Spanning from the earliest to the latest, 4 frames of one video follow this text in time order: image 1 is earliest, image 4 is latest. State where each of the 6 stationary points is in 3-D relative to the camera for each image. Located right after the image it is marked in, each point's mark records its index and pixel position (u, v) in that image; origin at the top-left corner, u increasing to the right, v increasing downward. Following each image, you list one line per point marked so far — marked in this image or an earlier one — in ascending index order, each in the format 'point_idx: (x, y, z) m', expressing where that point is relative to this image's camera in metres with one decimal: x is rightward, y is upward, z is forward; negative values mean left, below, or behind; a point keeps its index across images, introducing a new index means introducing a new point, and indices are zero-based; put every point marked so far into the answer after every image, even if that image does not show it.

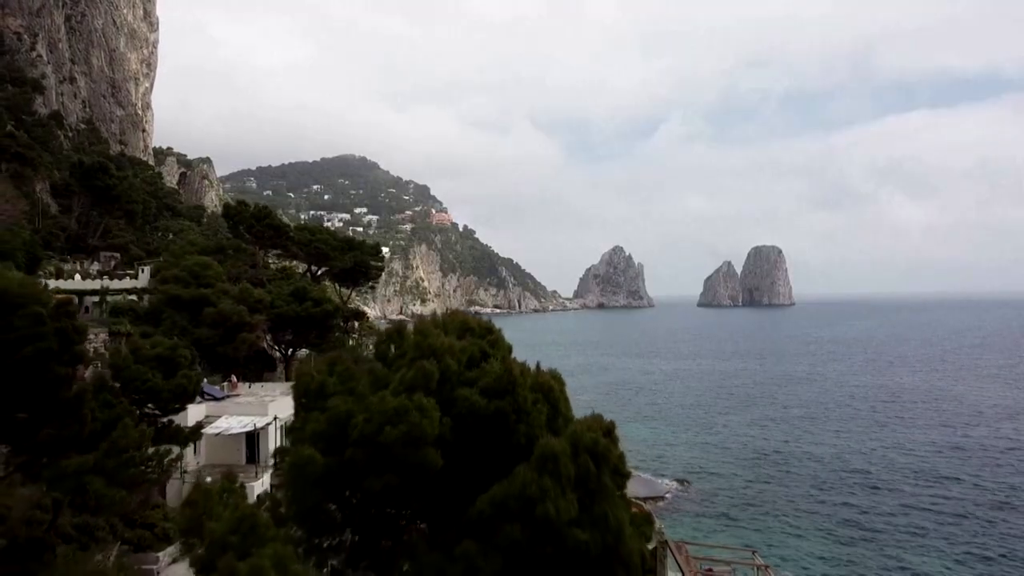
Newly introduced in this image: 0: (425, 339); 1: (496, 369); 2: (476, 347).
0: (-1.0, -0.6, +8.2) m
1: (-0.2, -0.9, +7.6) m
2: (-0.4, -0.7, +8.4) m
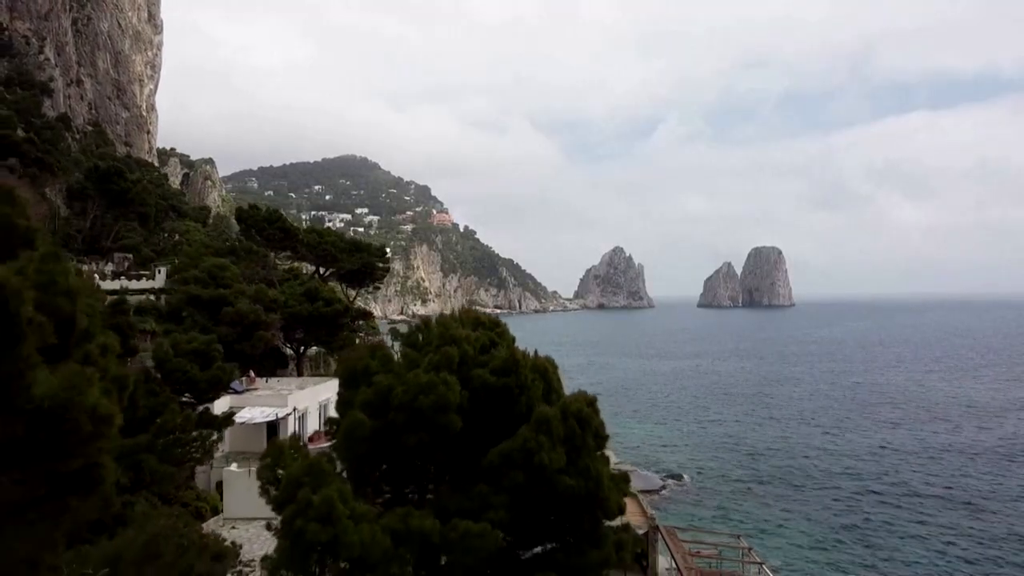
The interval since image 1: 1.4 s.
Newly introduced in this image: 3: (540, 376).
0: (-1.0, -0.6, +9.4) m
1: (-0.1, -0.9, +8.8) m
2: (-0.4, -0.7, +9.6) m
3: (+0.4, -1.2, +8.9) m
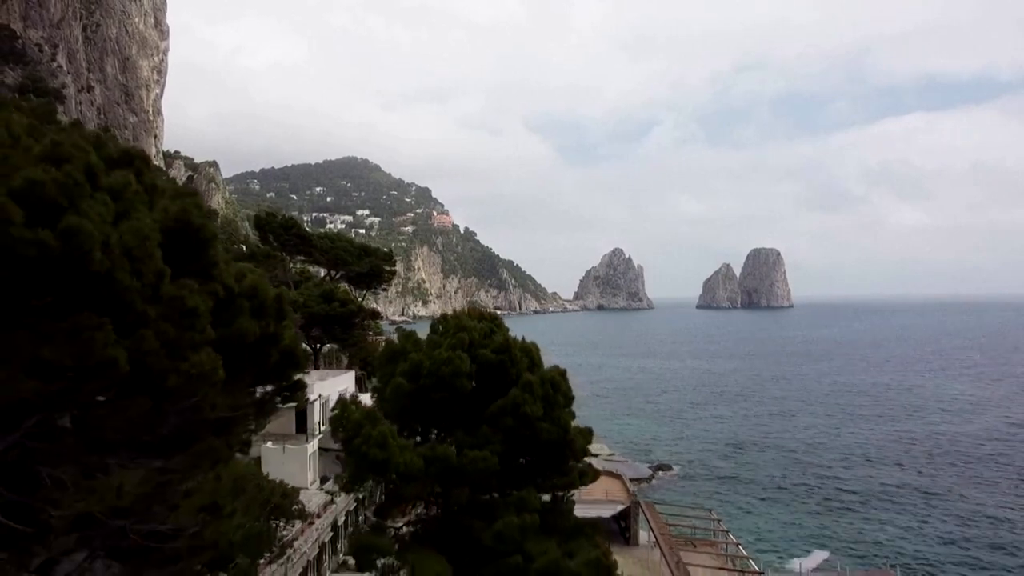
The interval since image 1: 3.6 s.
0: (-1.0, -0.6, +11.7) m
1: (-0.2, -0.9, +11.1) m
2: (-0.4, -0.8, +11.9) m
3: (+0.3, -1.3, +11.2) m
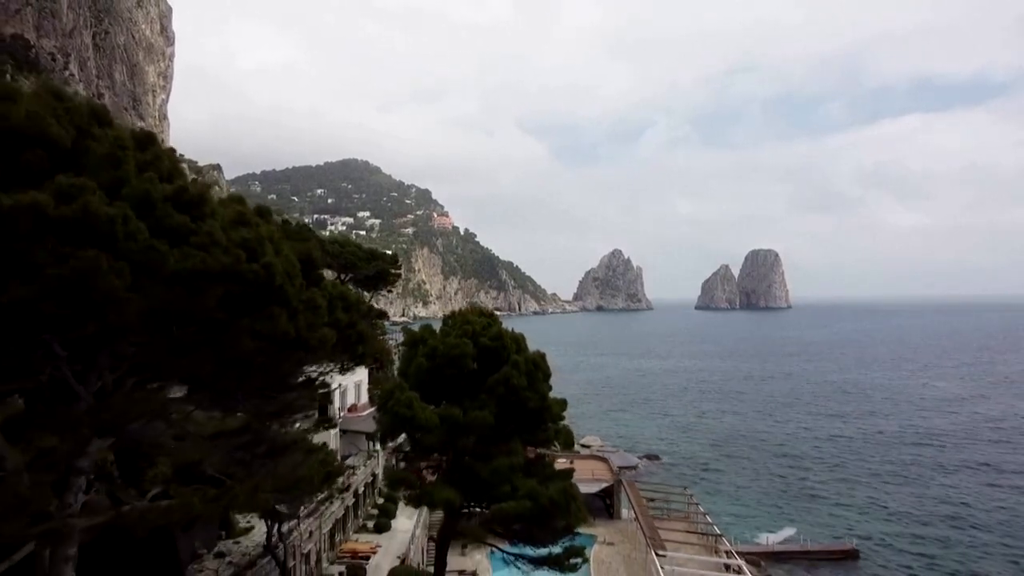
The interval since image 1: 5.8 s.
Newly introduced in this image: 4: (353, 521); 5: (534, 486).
0: (-1.2, -0.7, +14.3) m
1: (-0.3, -1.0, +13.7) m
2: (-0.6, -0.8, +14.5) m
3: (+0.2, -1.3, +13.8) m
4: (-4.4, -6.4, +17.4) m
5: (+0.4, -3.2, +10.2) m
